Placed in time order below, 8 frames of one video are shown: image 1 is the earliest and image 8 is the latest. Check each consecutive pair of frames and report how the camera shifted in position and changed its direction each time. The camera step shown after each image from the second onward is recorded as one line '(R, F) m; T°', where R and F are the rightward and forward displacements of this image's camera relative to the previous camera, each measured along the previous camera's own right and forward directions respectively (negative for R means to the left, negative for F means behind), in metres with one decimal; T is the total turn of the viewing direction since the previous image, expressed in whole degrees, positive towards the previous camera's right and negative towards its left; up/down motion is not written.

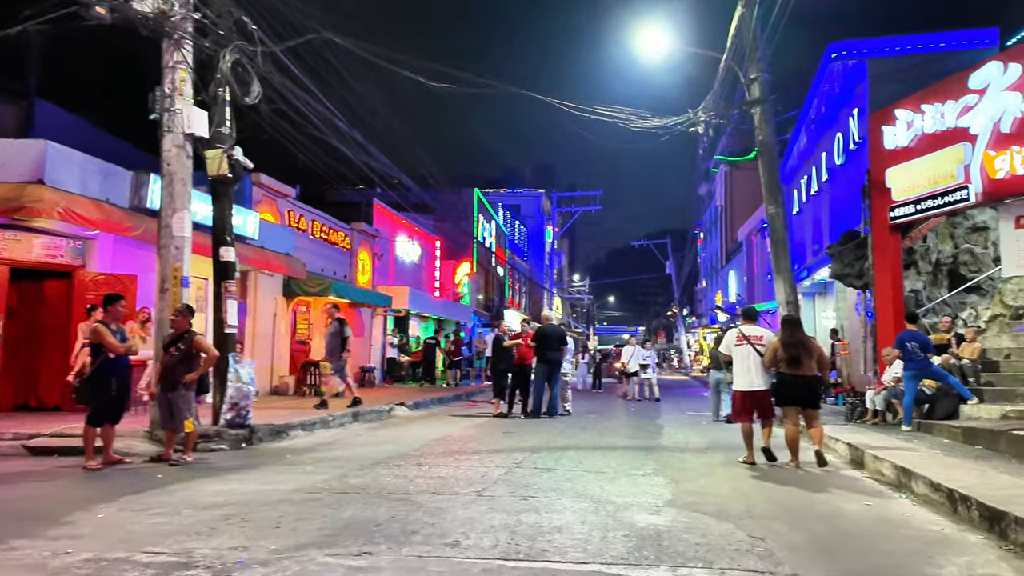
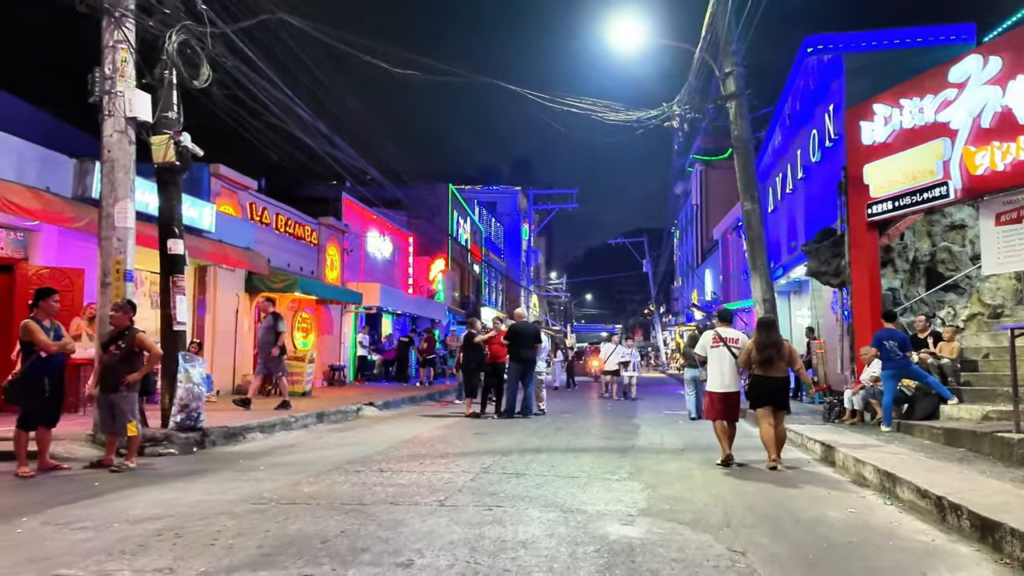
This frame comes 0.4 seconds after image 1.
(+0.1, +0.5) m; +2°
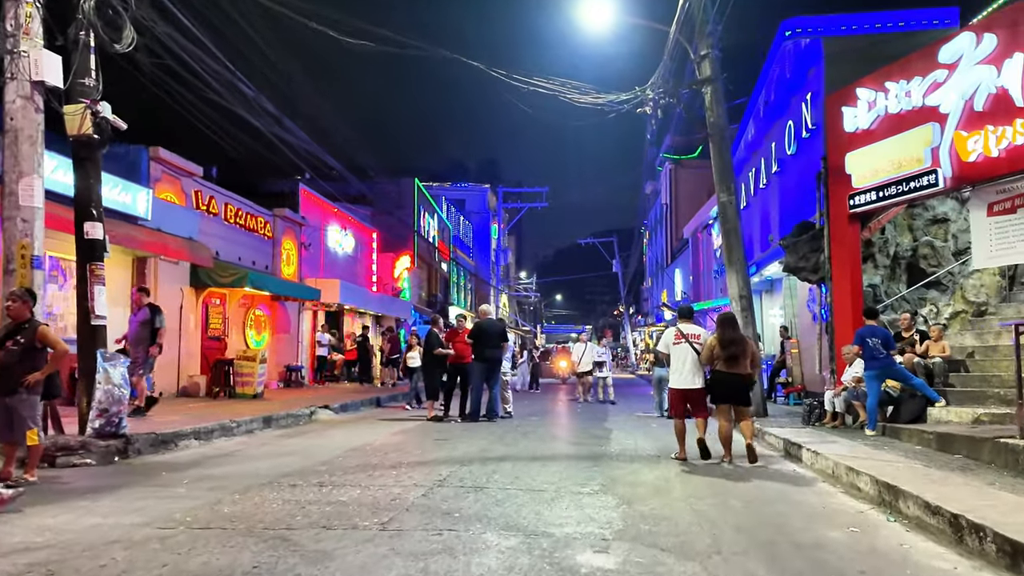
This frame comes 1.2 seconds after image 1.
(+0.1, +0.9) m; +3°
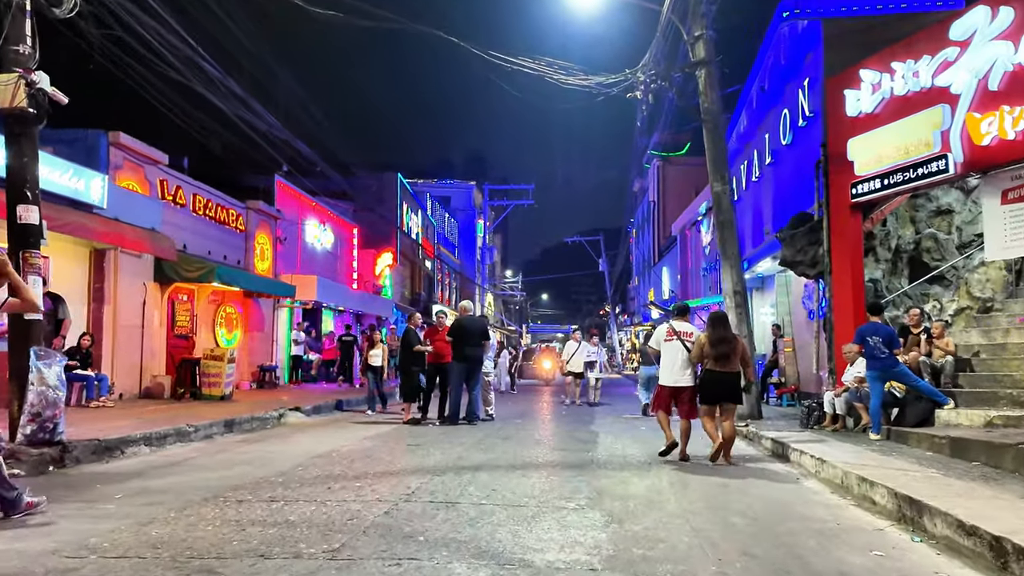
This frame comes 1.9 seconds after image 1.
(+0.1, +0.8) m; +1°
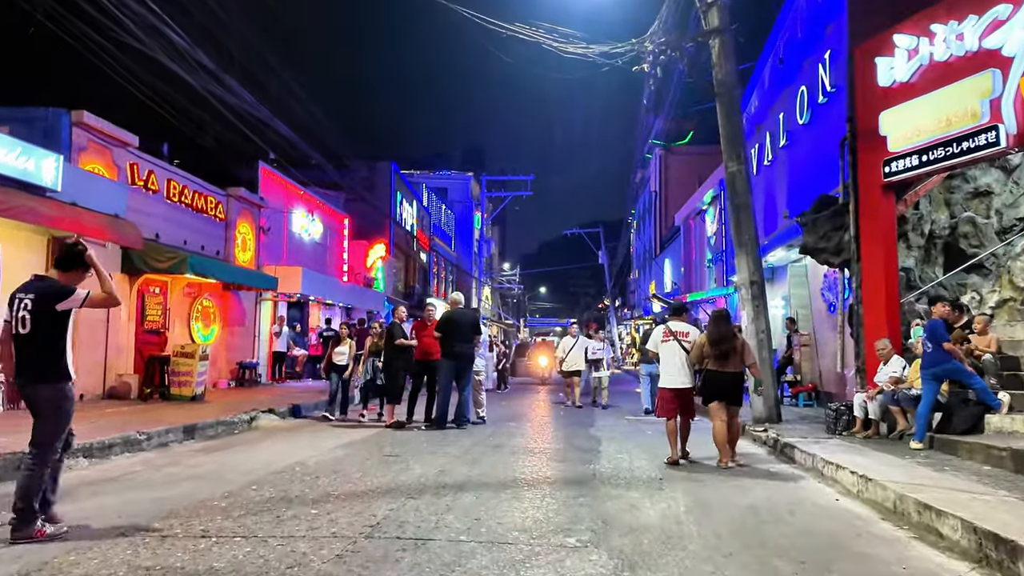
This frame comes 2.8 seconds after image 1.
(+0.1, +1.2) m; 0°
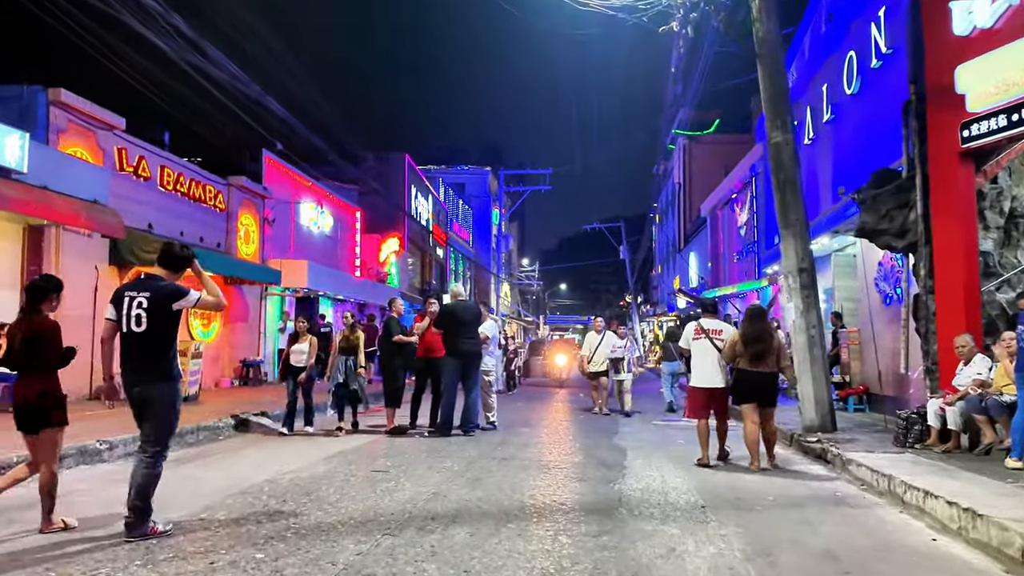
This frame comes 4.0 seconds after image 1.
(+0.1, +1.3) m; -2°
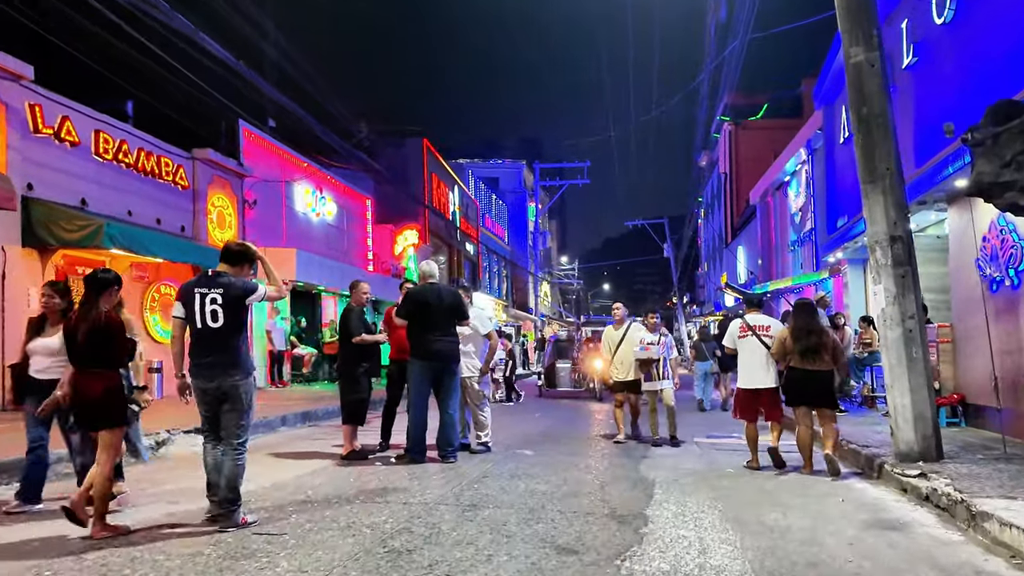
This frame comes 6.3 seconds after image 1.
(+0.6, +2.4) m; -4°
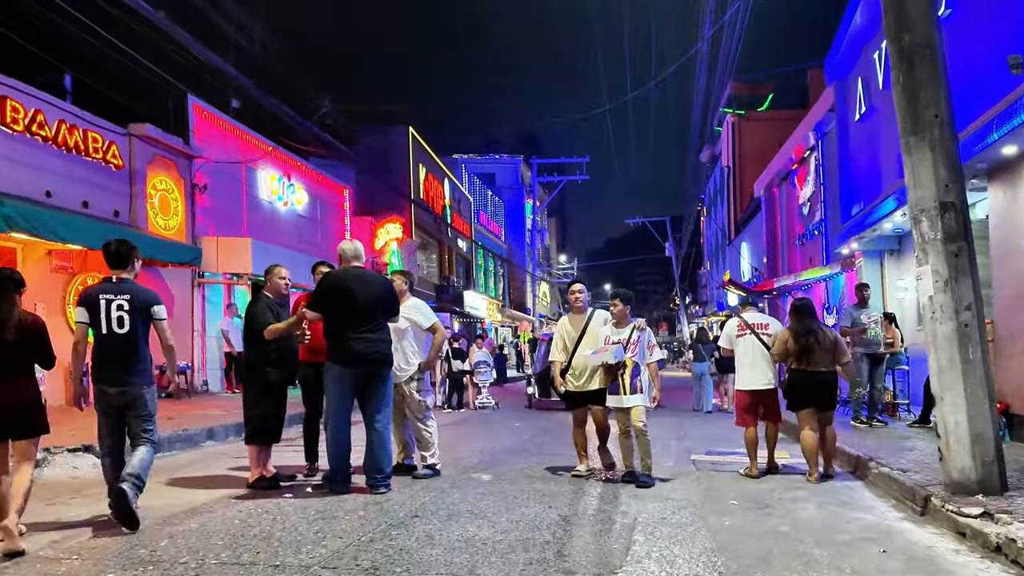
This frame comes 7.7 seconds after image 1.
(+0.5, +1.6) m; 0°
